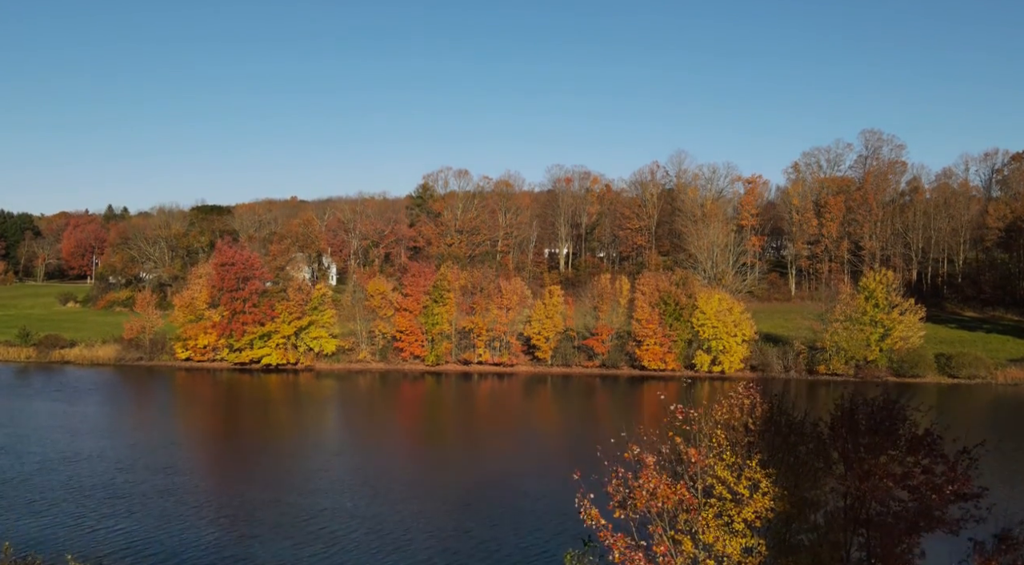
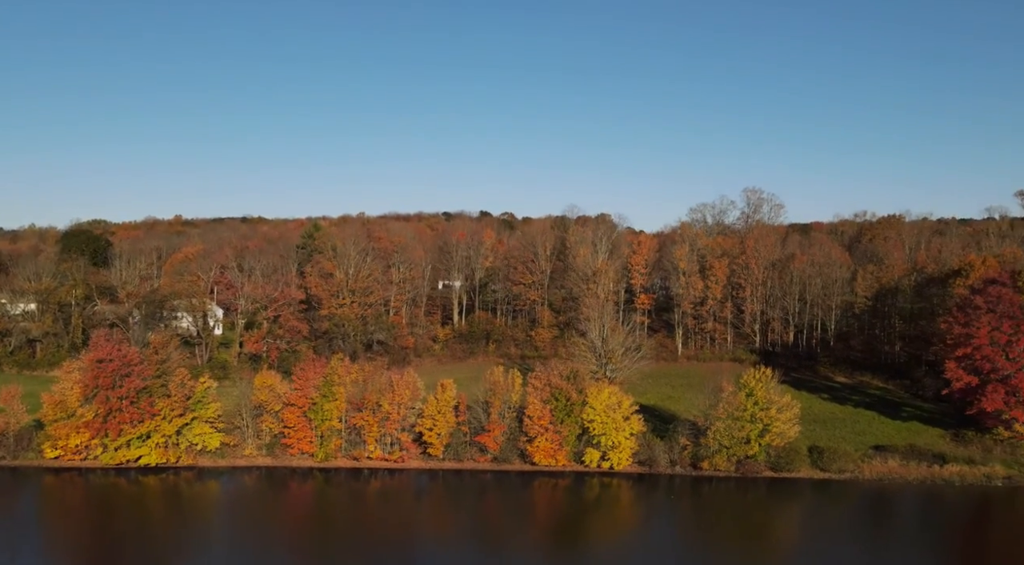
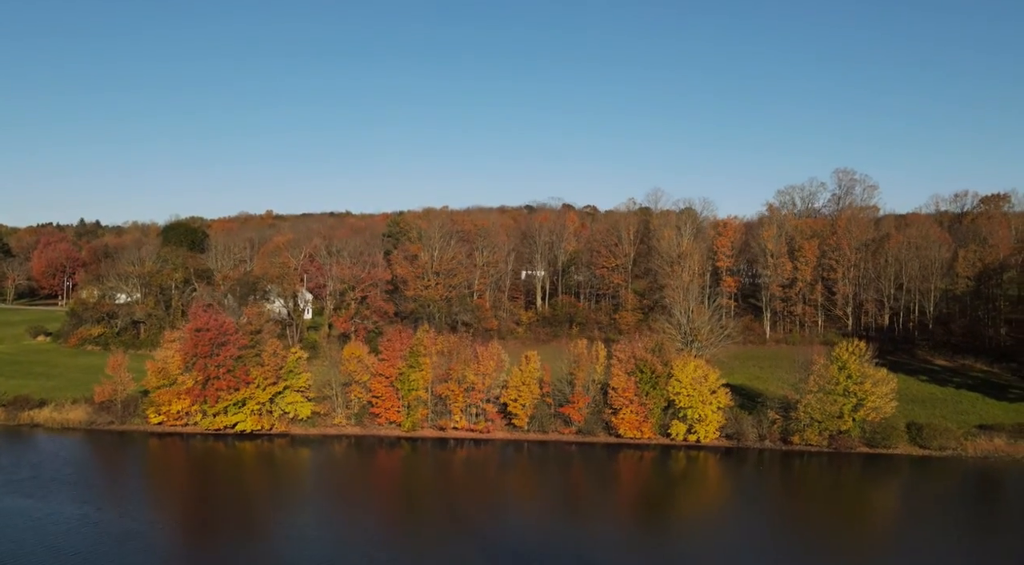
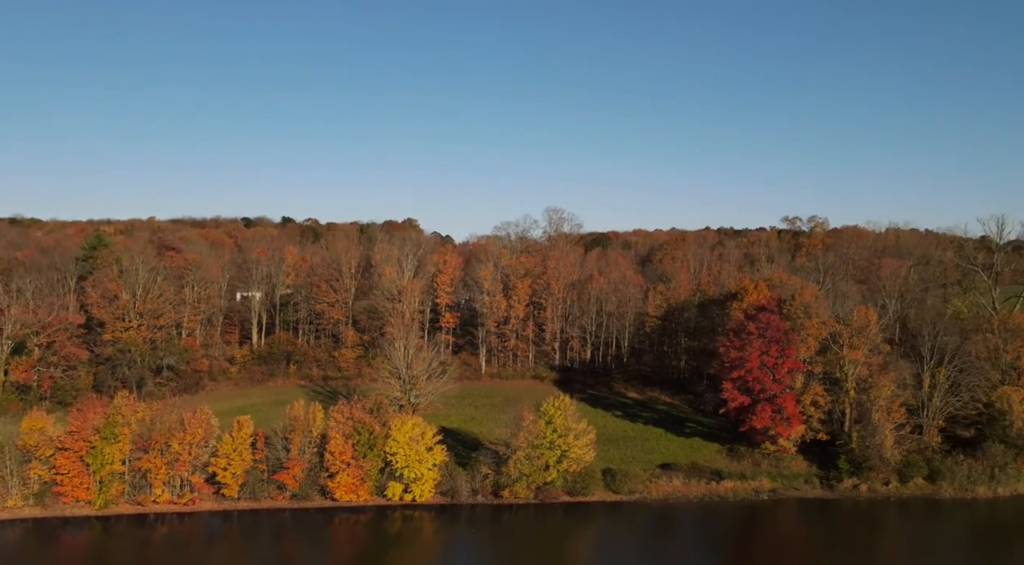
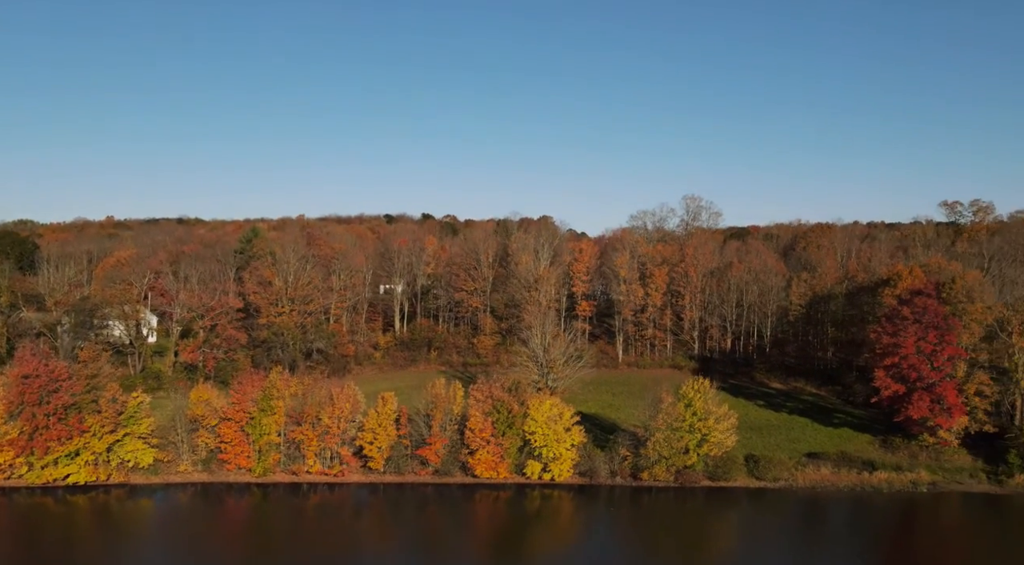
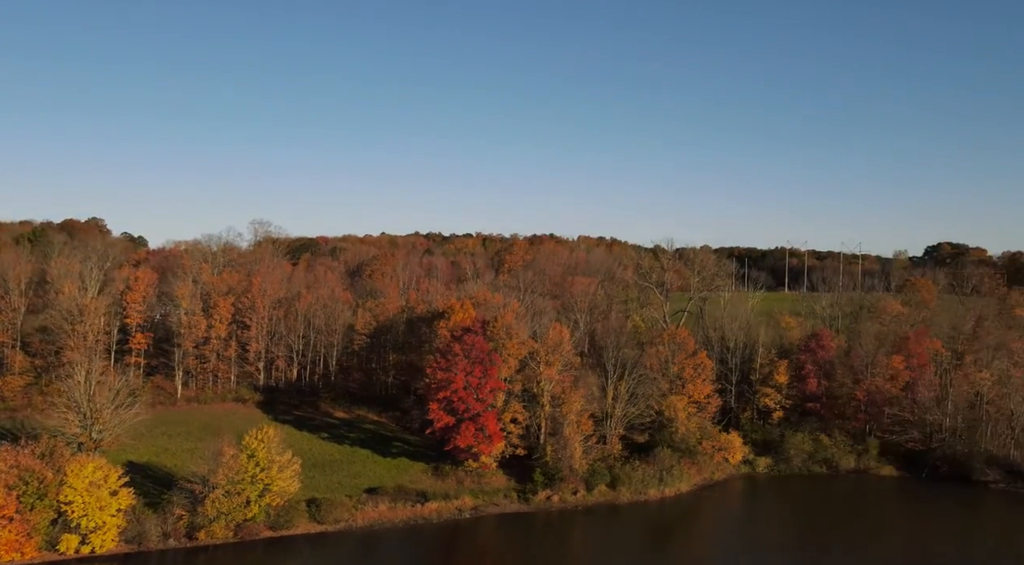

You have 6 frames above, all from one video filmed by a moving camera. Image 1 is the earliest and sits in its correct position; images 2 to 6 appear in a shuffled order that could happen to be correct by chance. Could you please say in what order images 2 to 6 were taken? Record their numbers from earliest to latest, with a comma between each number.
3, 2, 5, 4, 6
